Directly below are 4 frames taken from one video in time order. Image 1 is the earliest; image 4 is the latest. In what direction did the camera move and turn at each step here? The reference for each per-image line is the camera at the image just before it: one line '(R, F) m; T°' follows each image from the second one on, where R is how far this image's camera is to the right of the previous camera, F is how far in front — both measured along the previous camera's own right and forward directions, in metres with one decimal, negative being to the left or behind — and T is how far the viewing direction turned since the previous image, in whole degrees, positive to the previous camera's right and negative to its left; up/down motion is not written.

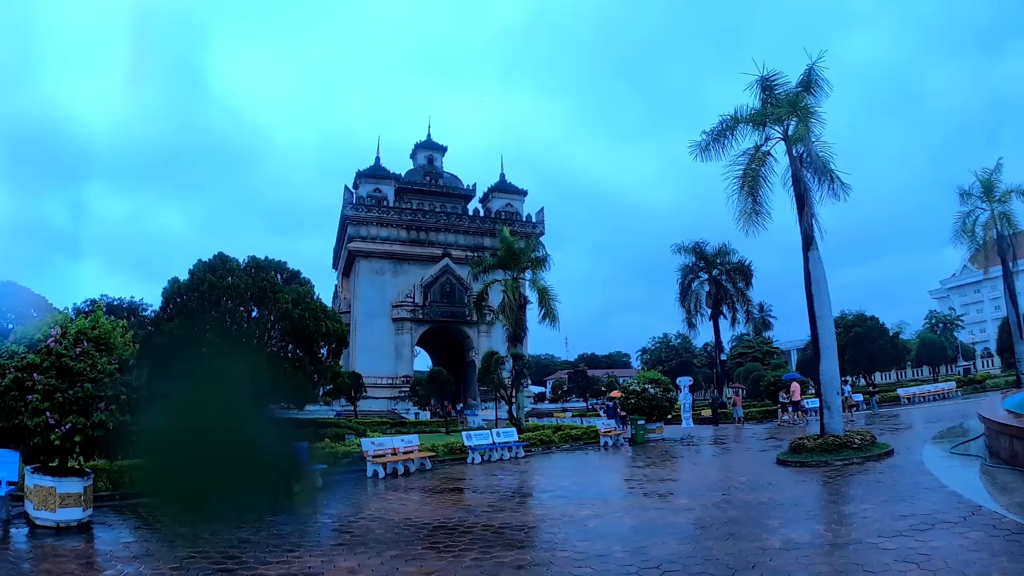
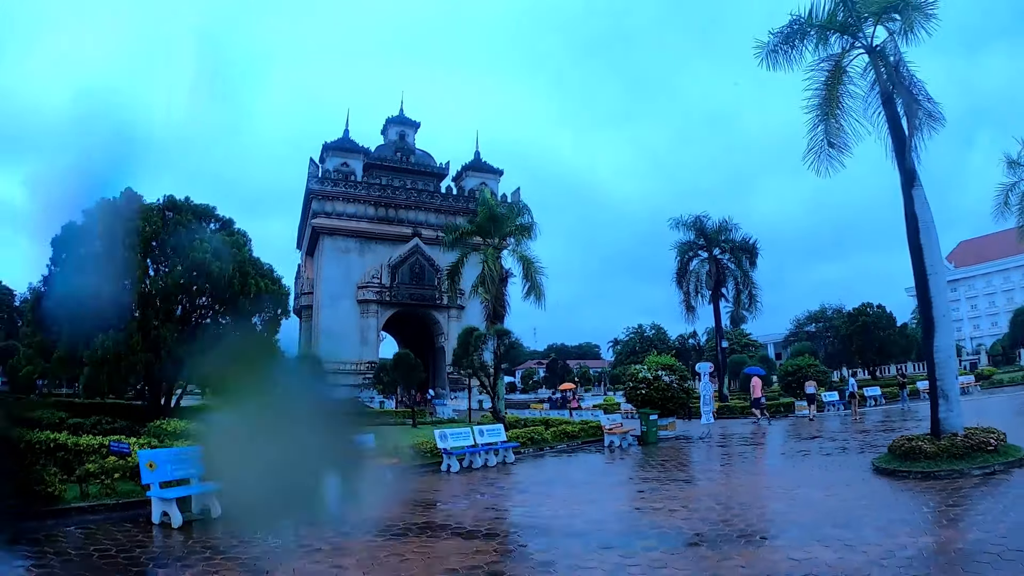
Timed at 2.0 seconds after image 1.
(-0.4, +3.9) m; +3°
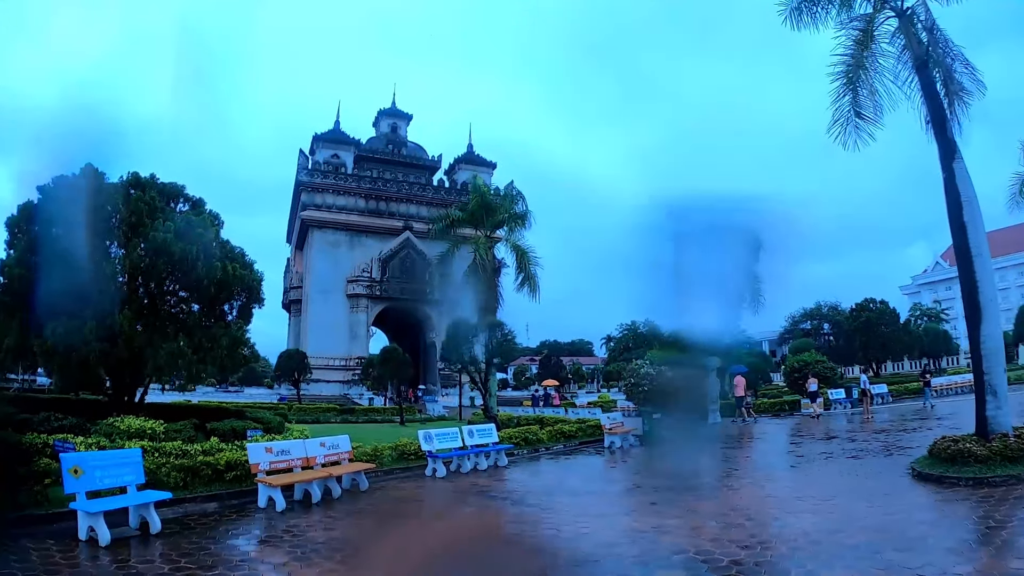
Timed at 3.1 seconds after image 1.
(0.0, +1.1) m; +1°
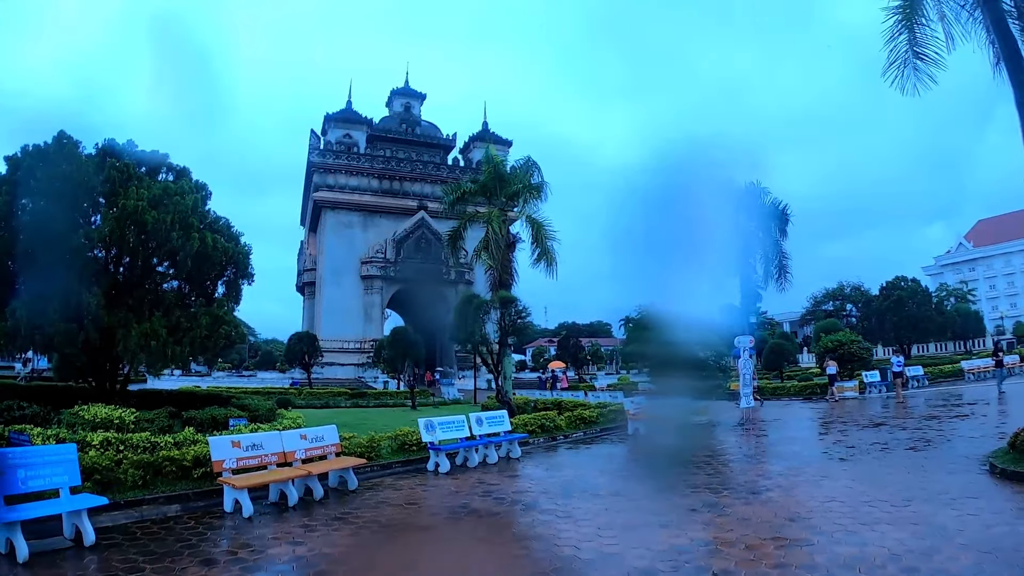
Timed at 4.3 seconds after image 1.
(+0.1, +1.3) m; -2°
